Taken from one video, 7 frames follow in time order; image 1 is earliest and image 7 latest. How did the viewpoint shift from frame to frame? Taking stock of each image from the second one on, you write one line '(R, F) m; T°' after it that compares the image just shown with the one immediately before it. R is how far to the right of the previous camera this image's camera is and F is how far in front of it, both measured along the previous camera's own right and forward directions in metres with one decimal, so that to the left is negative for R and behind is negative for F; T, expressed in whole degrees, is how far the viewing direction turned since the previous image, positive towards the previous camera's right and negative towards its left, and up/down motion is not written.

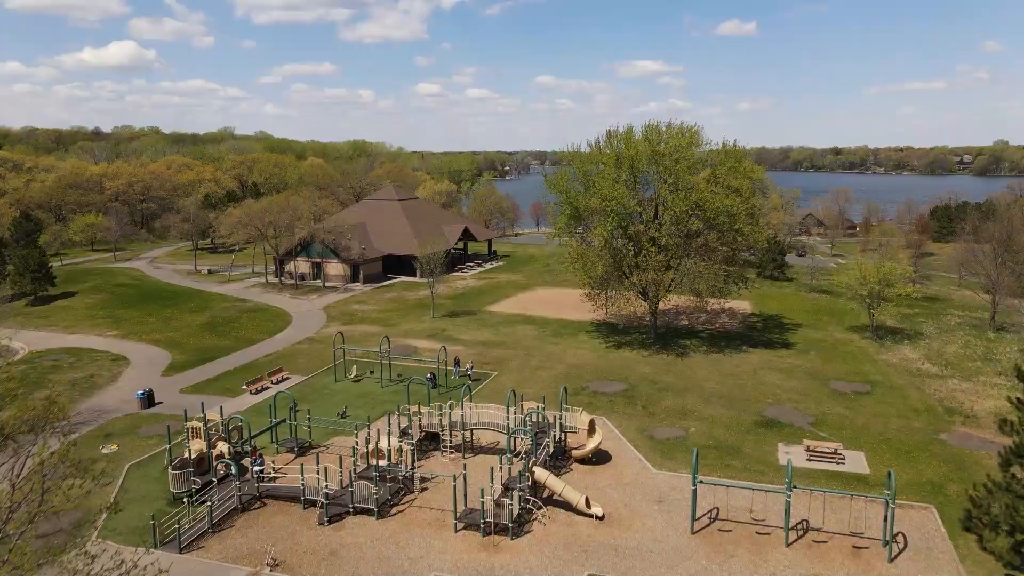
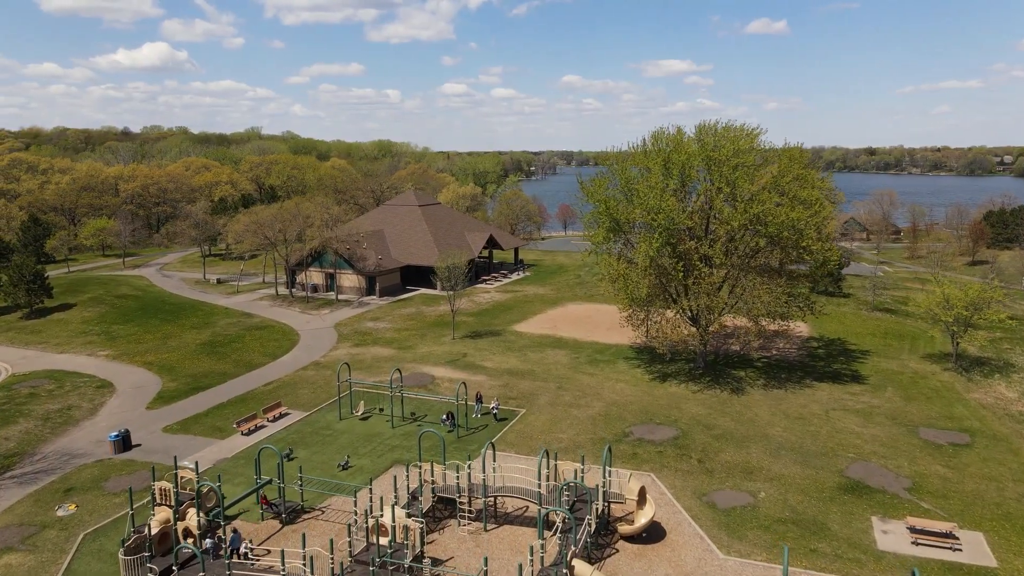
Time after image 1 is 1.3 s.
(-0.2, +4.7) m; -2°
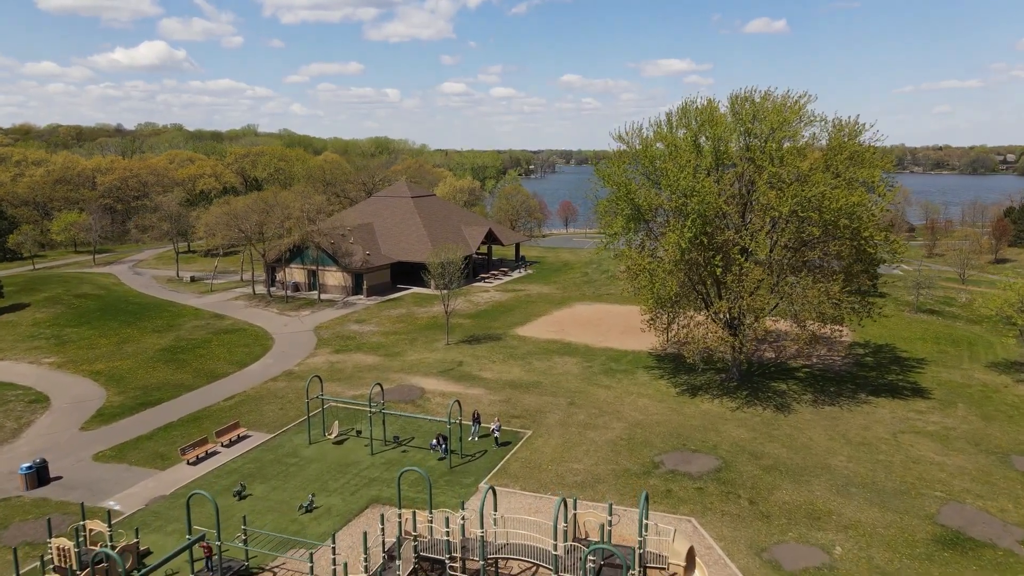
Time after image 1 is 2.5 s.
(-0.2, +5.1) m; 0°
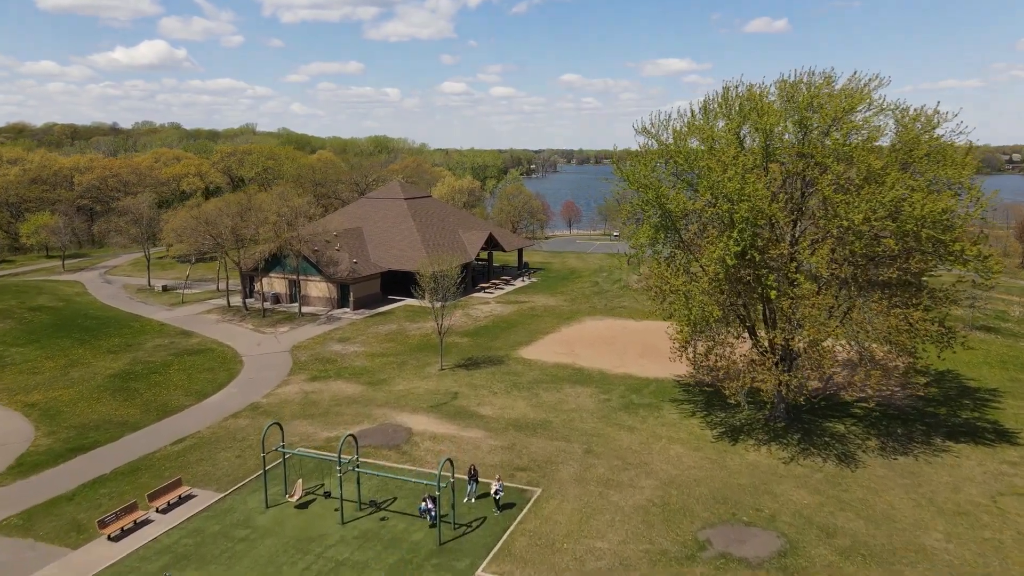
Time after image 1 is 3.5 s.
(-0.1, +5.0) m; 0°
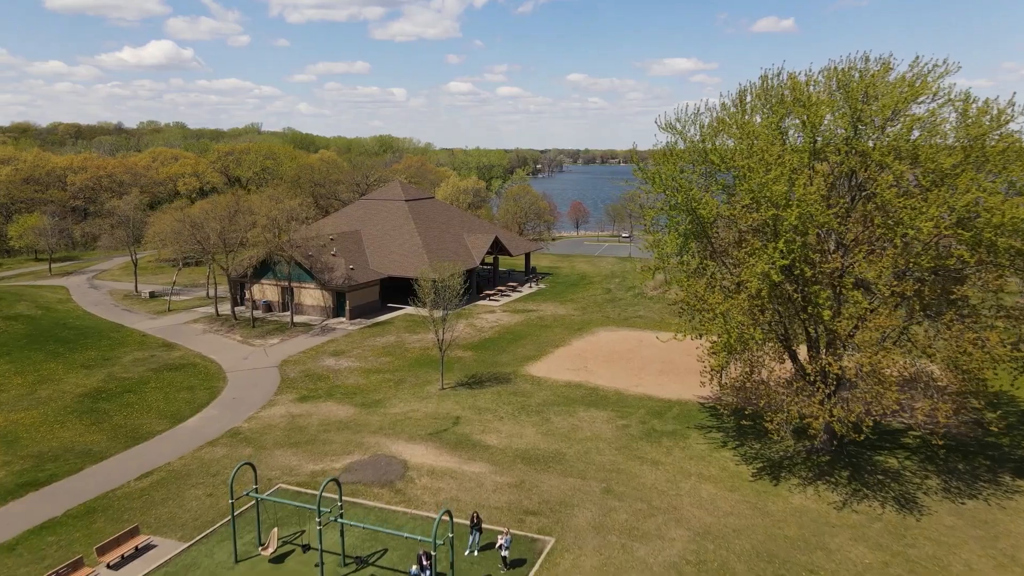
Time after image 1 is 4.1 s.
(-0.1, +2.9) m; 0°
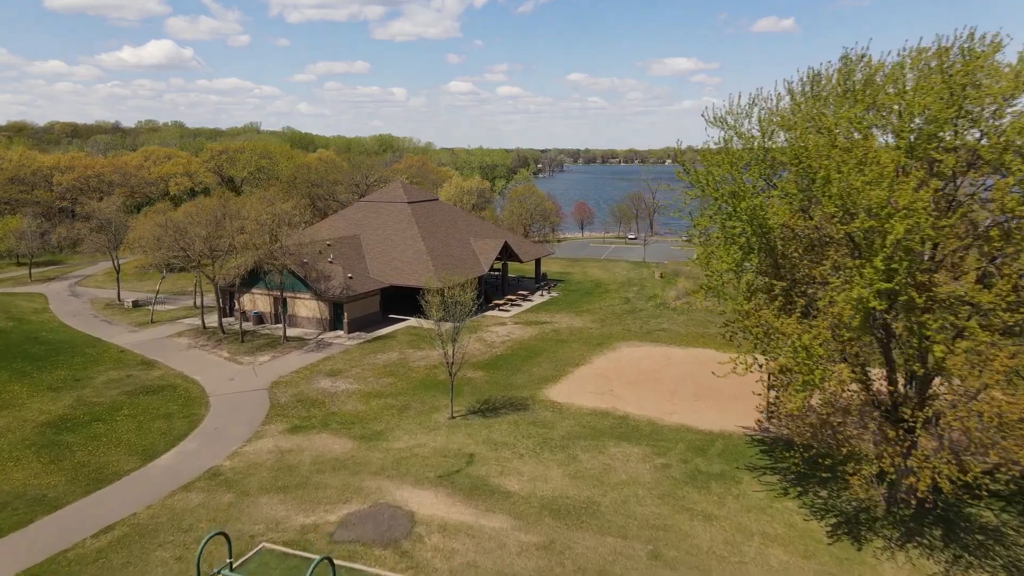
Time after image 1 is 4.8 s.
(-0.7, +3.5) m; 0°
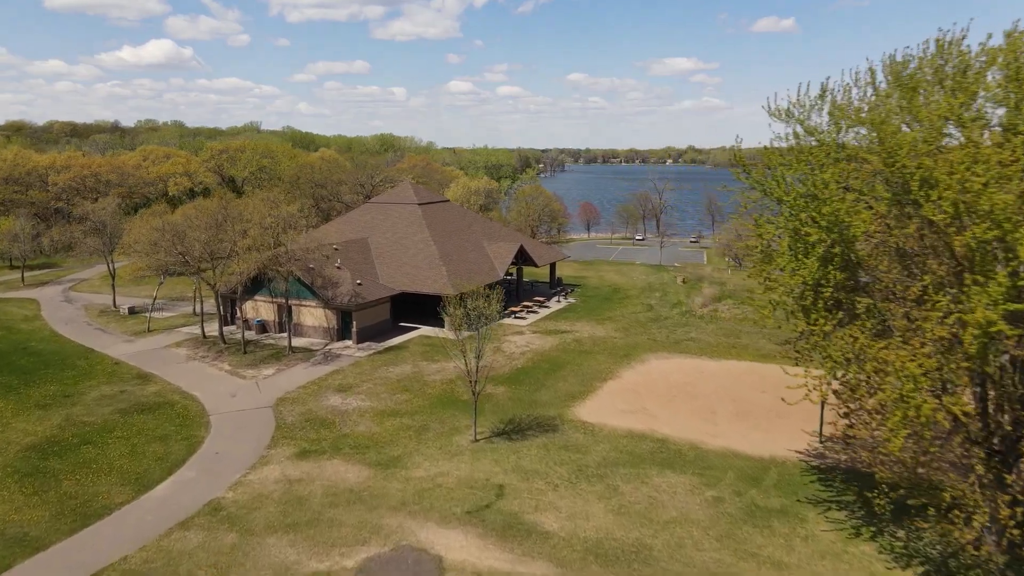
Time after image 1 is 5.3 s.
(-1.0, +2.3) m; 0°
